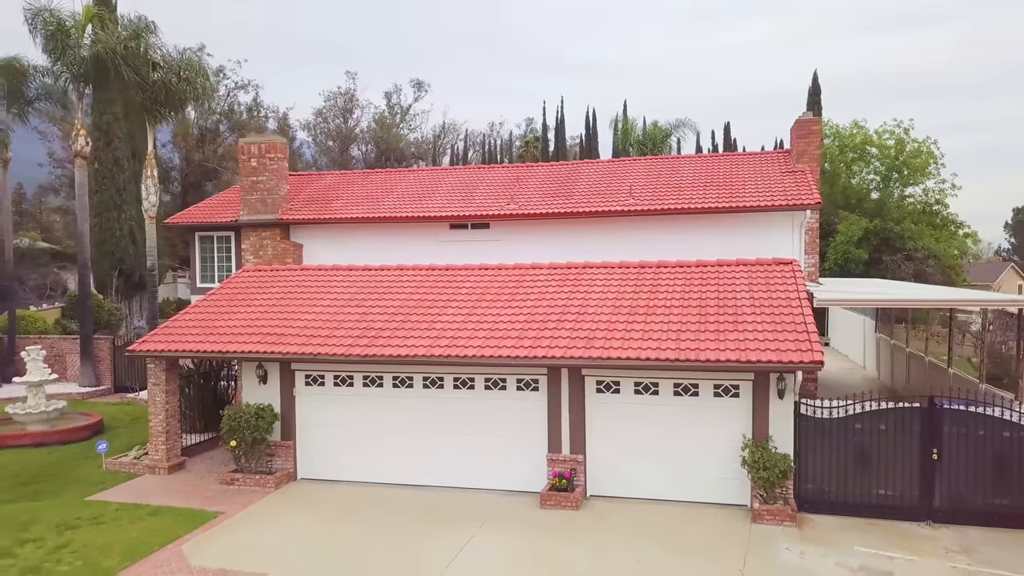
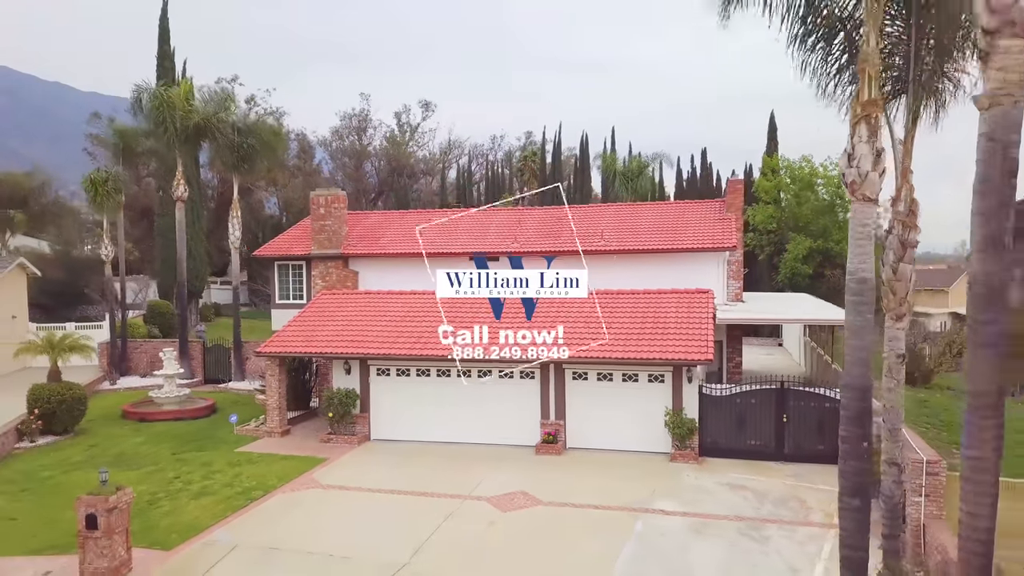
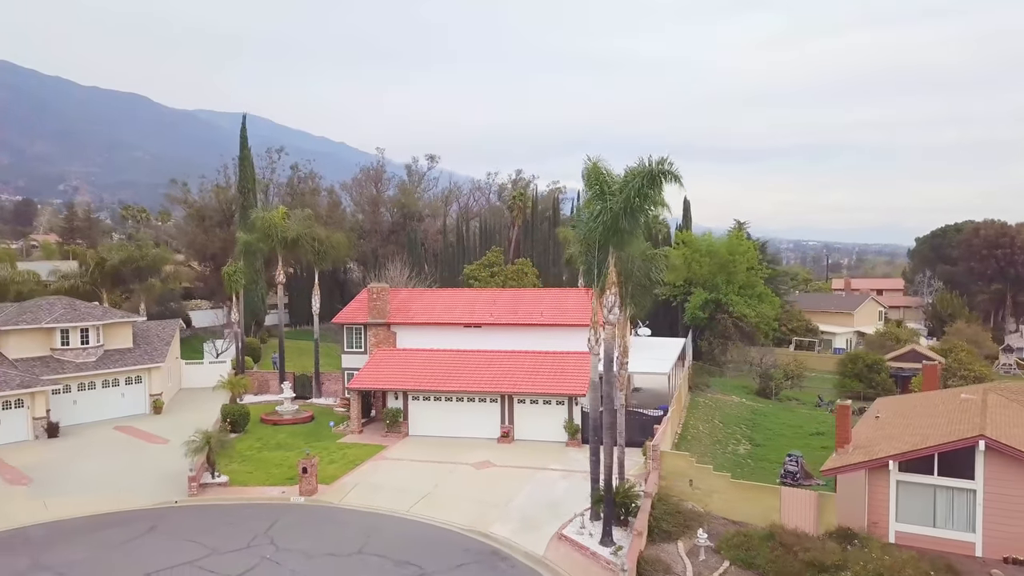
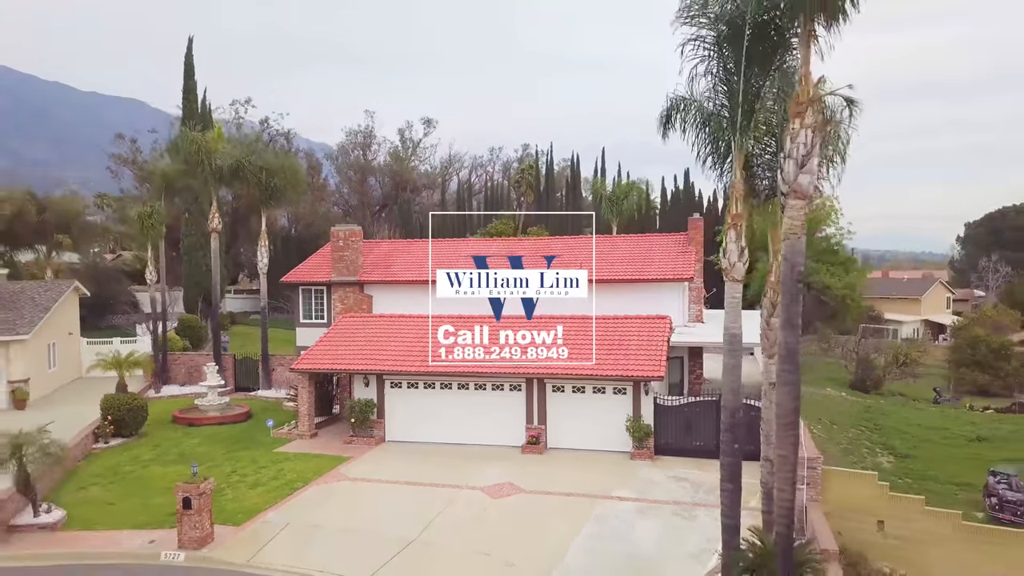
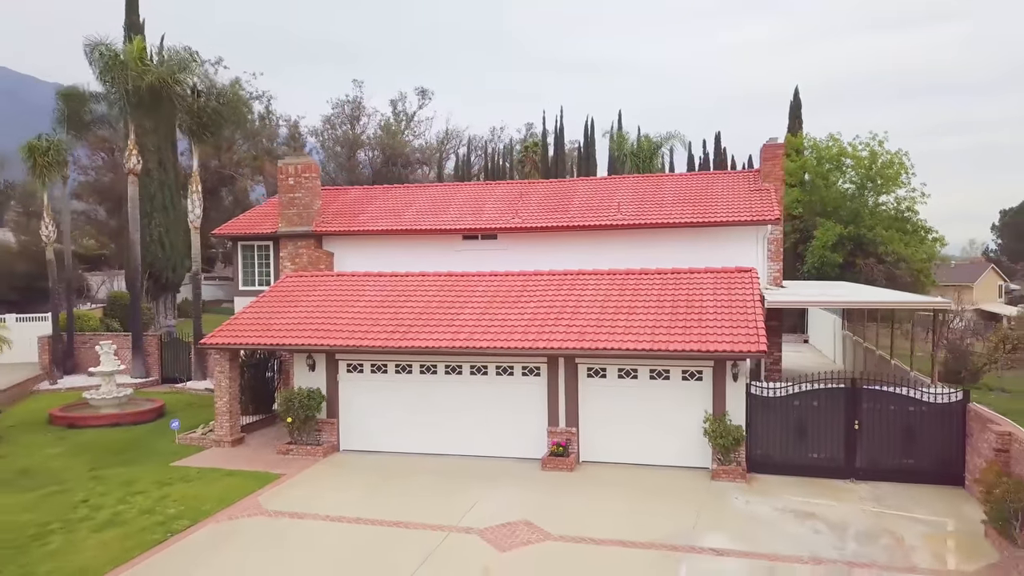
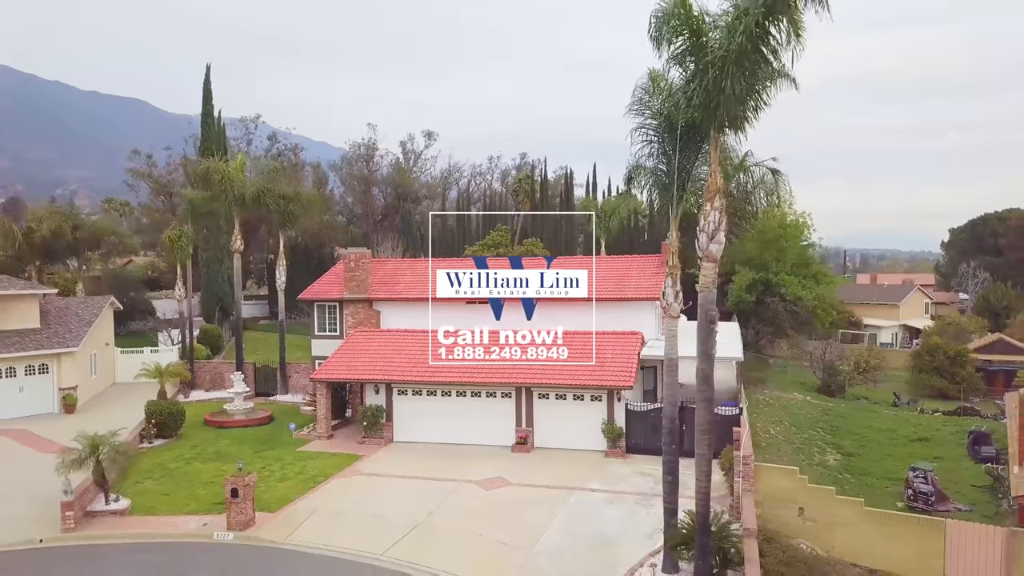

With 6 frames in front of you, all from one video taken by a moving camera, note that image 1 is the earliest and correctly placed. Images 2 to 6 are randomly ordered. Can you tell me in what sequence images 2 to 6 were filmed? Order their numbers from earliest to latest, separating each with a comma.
5, 2, 4, 6, 3
